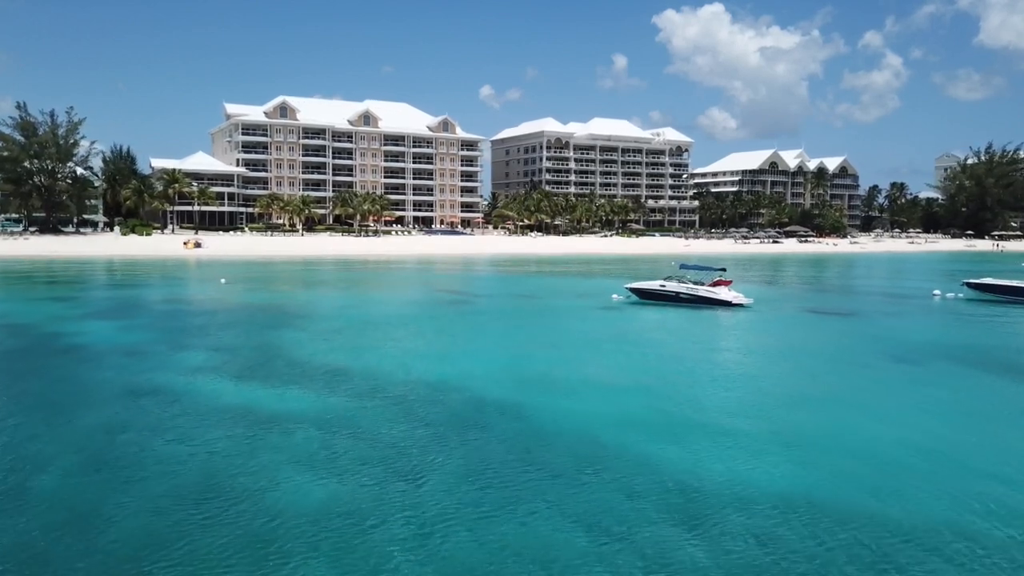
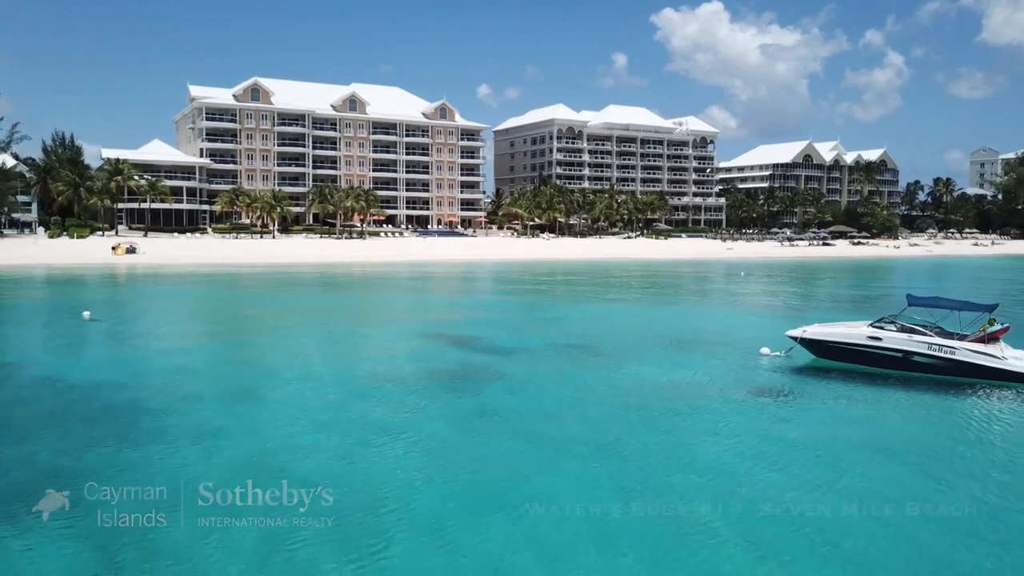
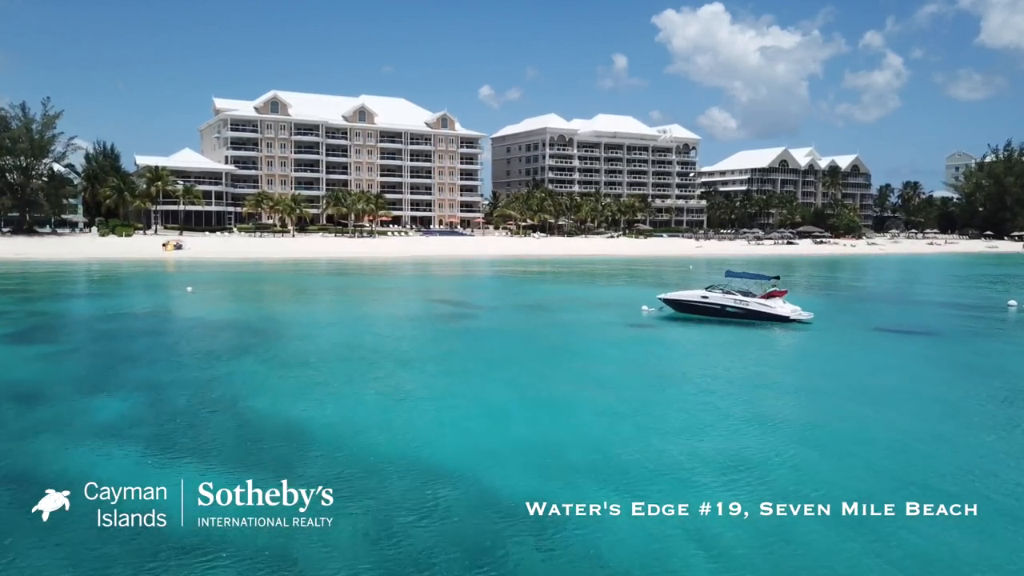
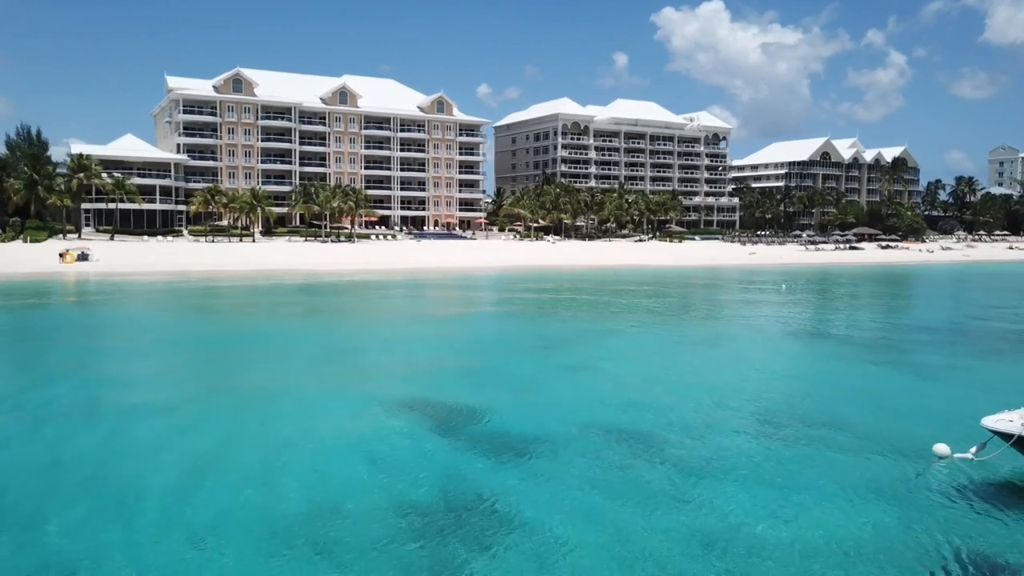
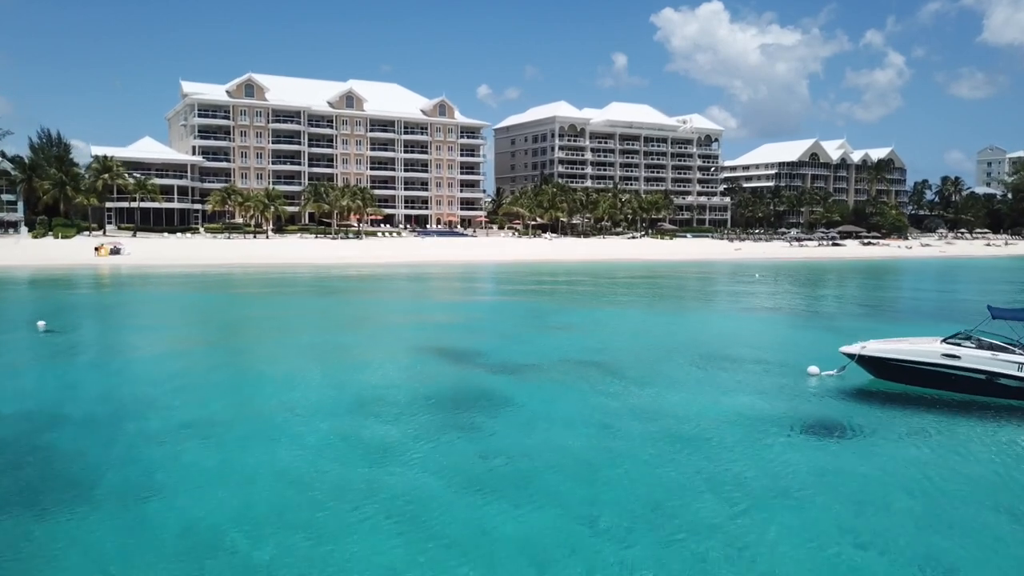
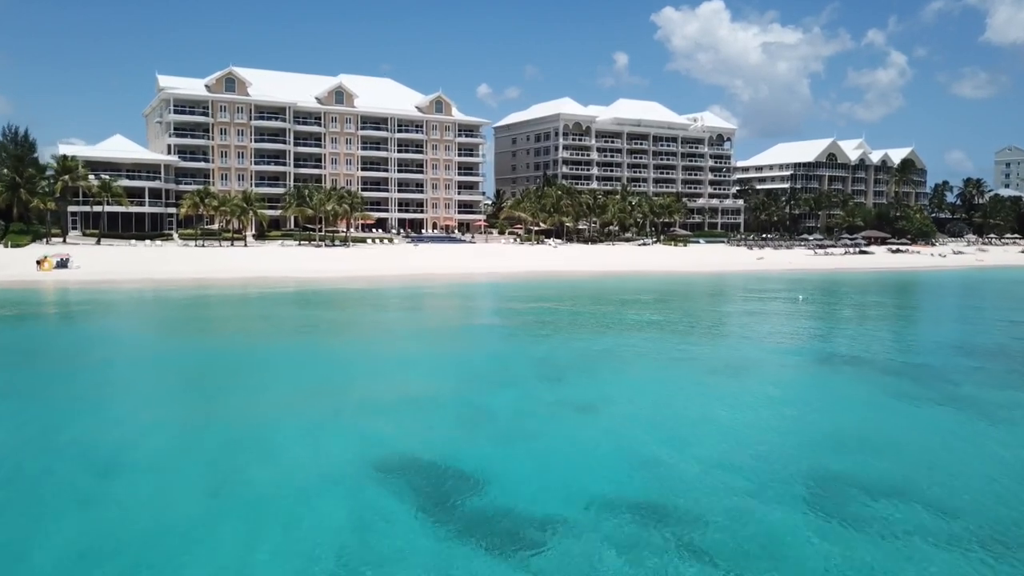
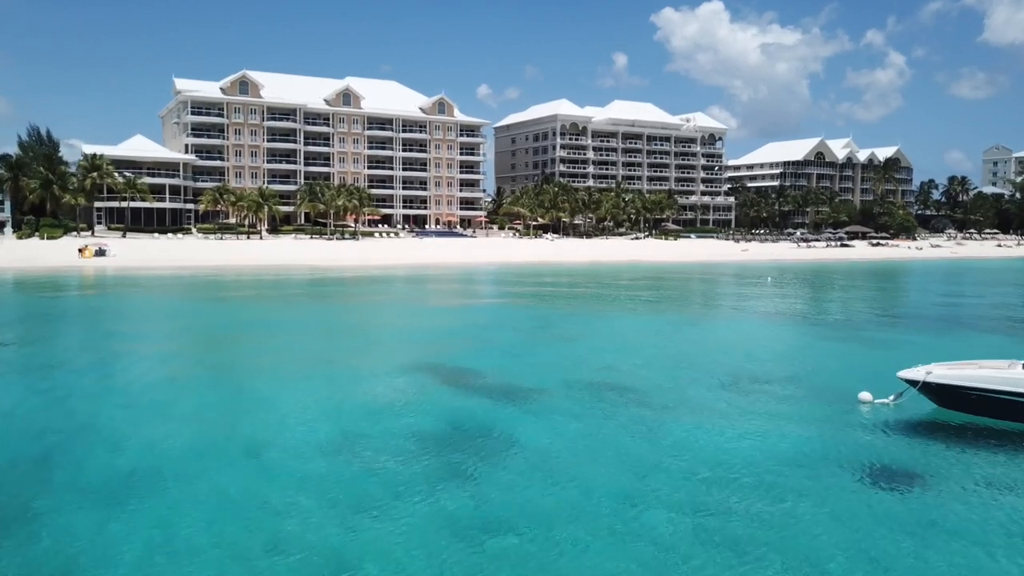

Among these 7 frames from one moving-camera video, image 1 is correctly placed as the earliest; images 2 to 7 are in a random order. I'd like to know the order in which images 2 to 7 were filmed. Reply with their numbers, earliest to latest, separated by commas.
3, 2, 5, 7, 4, 6
